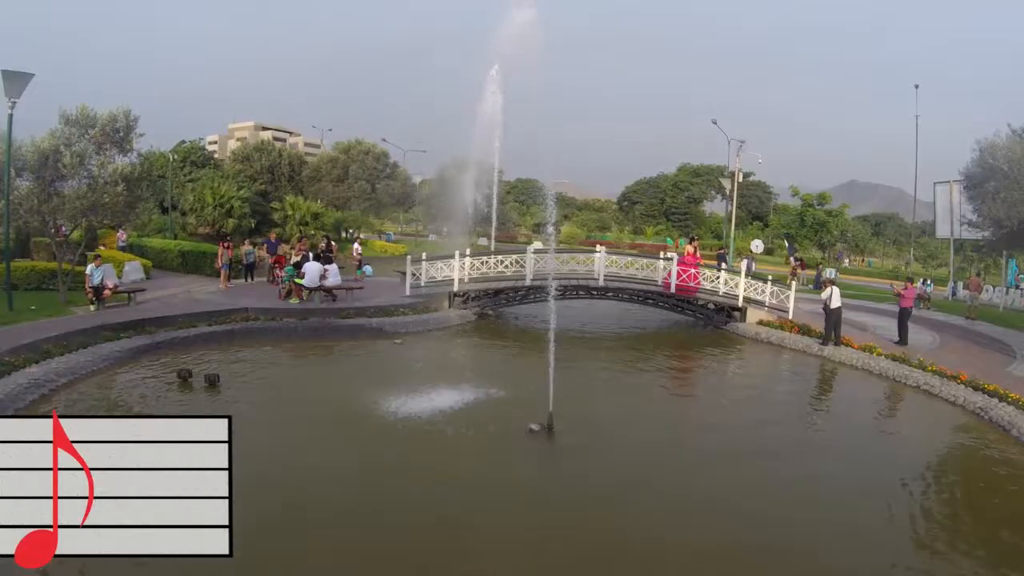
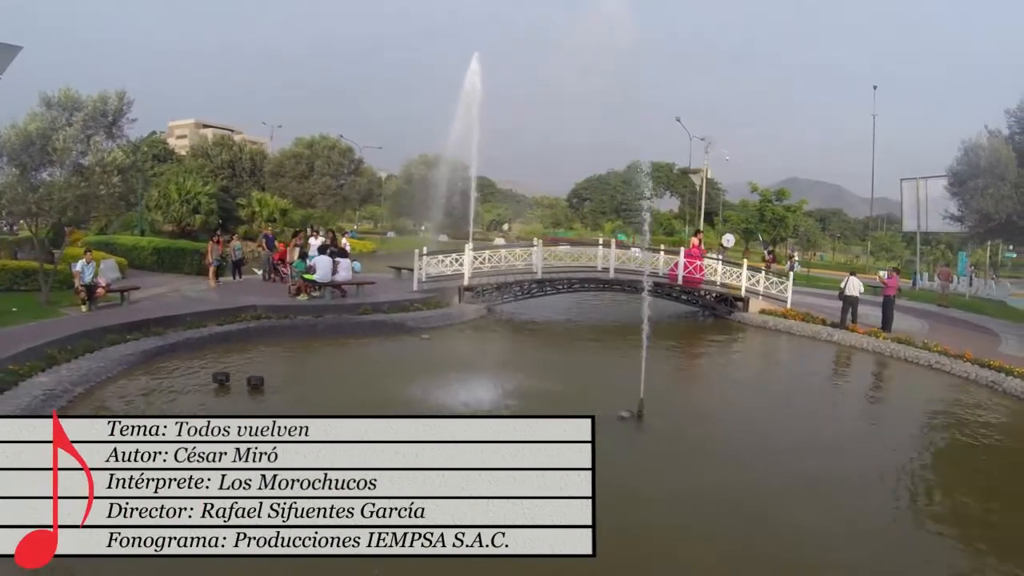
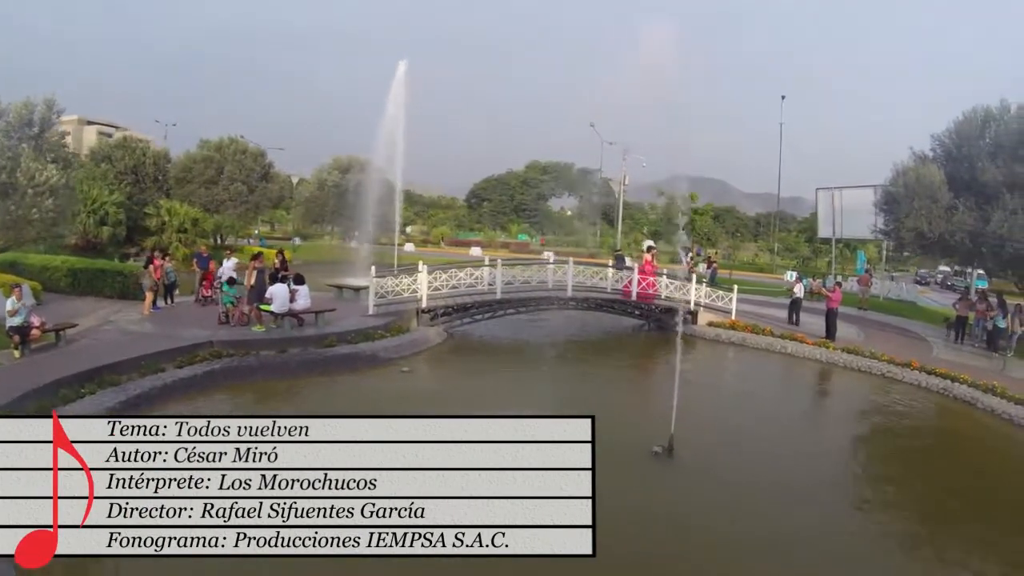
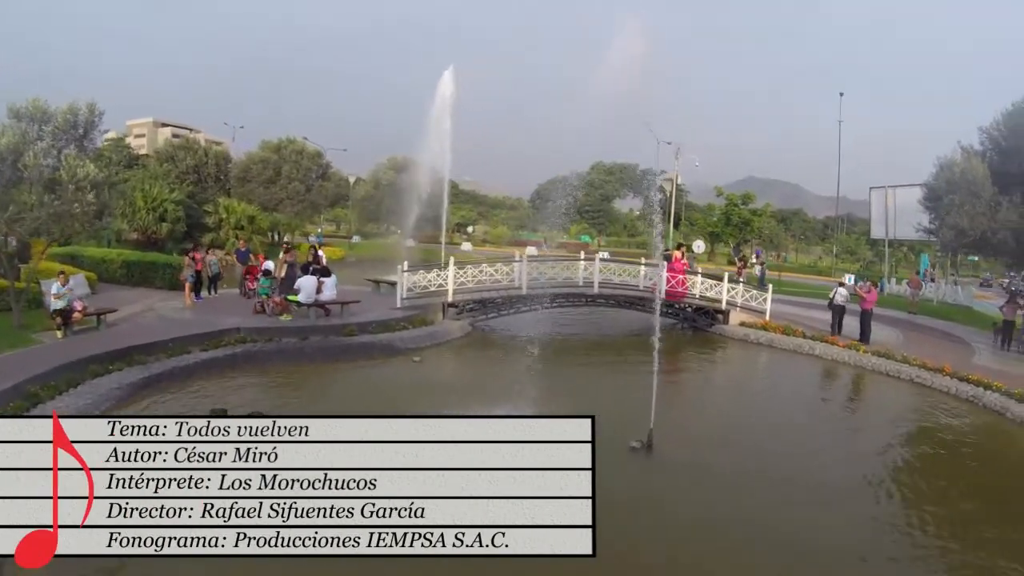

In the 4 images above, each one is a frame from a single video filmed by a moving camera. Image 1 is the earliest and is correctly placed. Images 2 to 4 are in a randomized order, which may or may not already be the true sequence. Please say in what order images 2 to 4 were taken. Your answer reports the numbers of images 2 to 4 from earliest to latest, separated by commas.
2, 4, 3
